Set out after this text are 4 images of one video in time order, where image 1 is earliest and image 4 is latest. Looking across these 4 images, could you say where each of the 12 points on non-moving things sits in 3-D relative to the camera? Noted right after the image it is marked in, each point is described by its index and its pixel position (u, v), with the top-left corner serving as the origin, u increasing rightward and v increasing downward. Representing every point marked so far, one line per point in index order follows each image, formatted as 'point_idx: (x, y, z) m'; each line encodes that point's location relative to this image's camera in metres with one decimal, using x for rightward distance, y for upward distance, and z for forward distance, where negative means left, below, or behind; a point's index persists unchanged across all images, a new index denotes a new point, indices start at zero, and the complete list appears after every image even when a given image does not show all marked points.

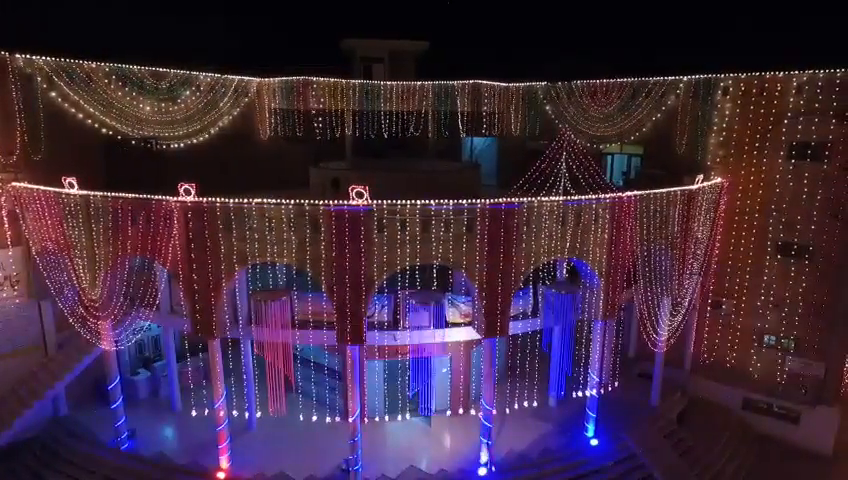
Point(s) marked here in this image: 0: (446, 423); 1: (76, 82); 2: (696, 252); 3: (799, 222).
0: (+0.6, -5.1, +15.2) m
1: (-9.8, +4.5, +15.4) m
2: (+7.9, -0.3, +15.9) m
3: (+11.0, +0.5, +16.0) m
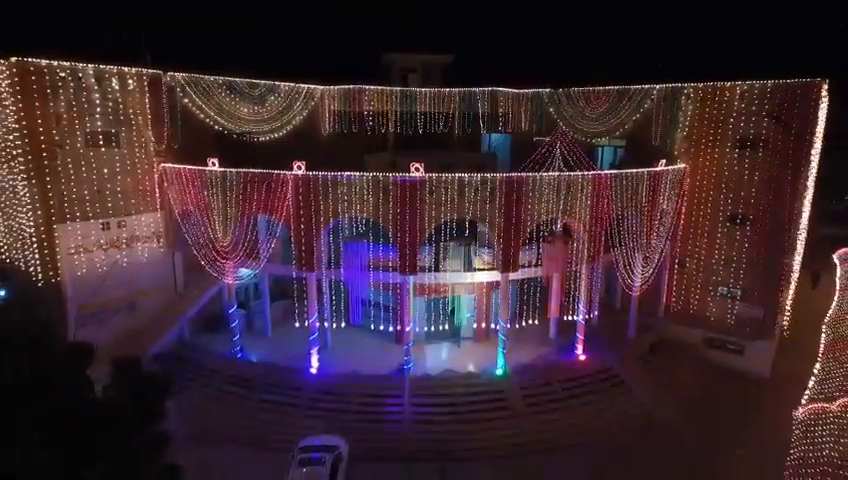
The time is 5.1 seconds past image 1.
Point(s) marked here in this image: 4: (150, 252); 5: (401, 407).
0: (+1.8, -4.0, +20.4) m
1: (-8.6, +5.7, +20.8) m
2: (+9.1, +0.8, +20.9) m
3: (+12.2, +1.6, +21.0) m
4: (-9.9, -0.4, +19.6) m
5: (-0.7, -5.3, +17.3) m
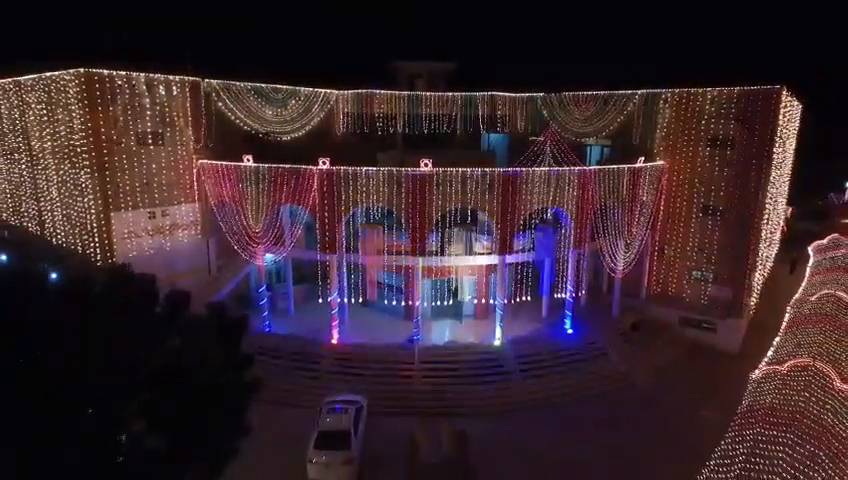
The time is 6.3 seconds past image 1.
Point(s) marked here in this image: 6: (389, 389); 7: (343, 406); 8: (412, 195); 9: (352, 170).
0: (+2.0, -3.5, +23.1) m
1: (-8.3, +6.2, +23.4) m
2: (+9.4, +1.3, +23.5) m
3: (+12.4, +2.1, +23.6) m
4: (-9.6, +0.1, +22.2) m
5: (-0.4, -4.8, +19.9) m
6: (-1.3, -5.2, +19.3) m
7: (-2.5, -5.1, +16.9) m
8: (-0.4, +1.6, +19.7) m
9: (-2.6, +2.5, +19.7) m
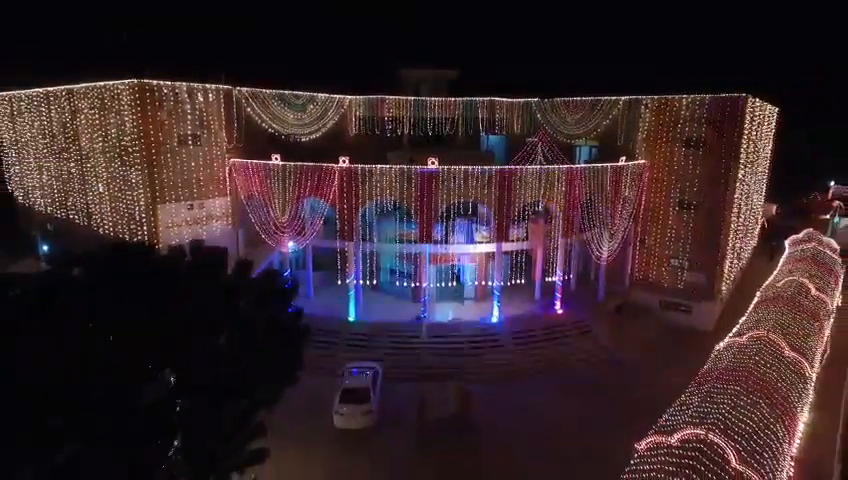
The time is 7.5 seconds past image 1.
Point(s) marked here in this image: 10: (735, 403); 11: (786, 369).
0: (+2.3, -3.0, +25.9) m
1: (-8.0, +6.7, +26.2) m
2: (+9.7, +1.7, +26.4) m
3: (+12.7, +2.6, +26.4) m
4: (-9.3, +0.5, +25.0) m
5: (-0.1, -4.3, +22.7) m
6: (-1.0, -4.8, +22.1) m
7: (-2.2, -4.7, +19.7) m
8: (-0.2, +2.1, +22.5) m
9: (-2.4, +3.0, +22.5) m
10: (+9.2, -4.9, +16.2) m
11: (+12.4, -4.4, +18.8) m
